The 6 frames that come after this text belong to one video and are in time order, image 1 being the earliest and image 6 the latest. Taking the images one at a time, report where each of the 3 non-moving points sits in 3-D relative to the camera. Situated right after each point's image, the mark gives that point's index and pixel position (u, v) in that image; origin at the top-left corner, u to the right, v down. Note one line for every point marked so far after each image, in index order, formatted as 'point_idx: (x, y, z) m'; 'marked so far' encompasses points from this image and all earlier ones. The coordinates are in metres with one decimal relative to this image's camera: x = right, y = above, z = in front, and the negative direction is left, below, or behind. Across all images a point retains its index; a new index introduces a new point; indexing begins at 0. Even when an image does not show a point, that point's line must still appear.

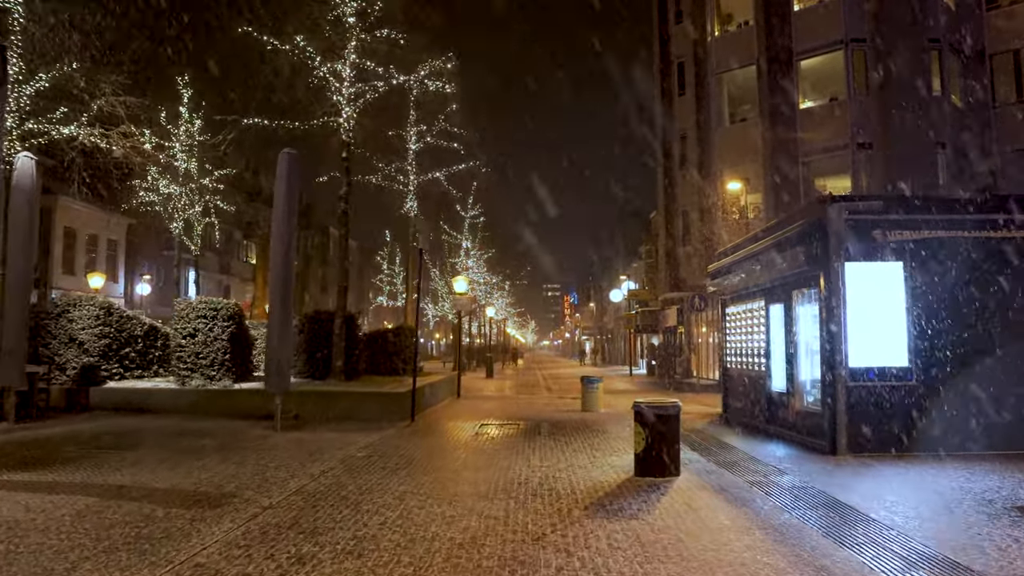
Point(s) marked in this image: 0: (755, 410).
0: (+4.5, -2.2, +13.7) m
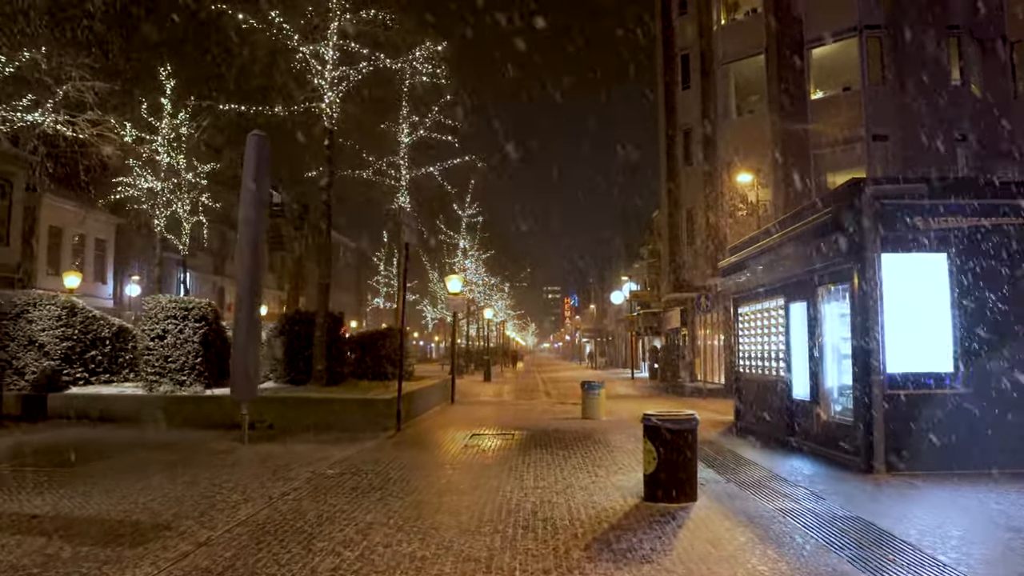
0: (+4.4, -2.2, +12.5) m
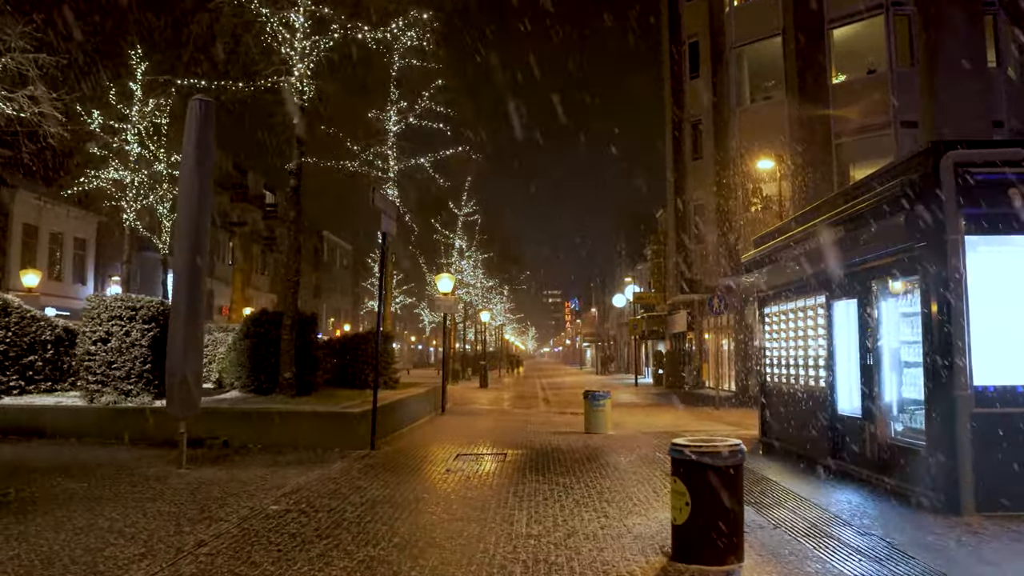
0: (+4.2, -2.1, +10.6) m
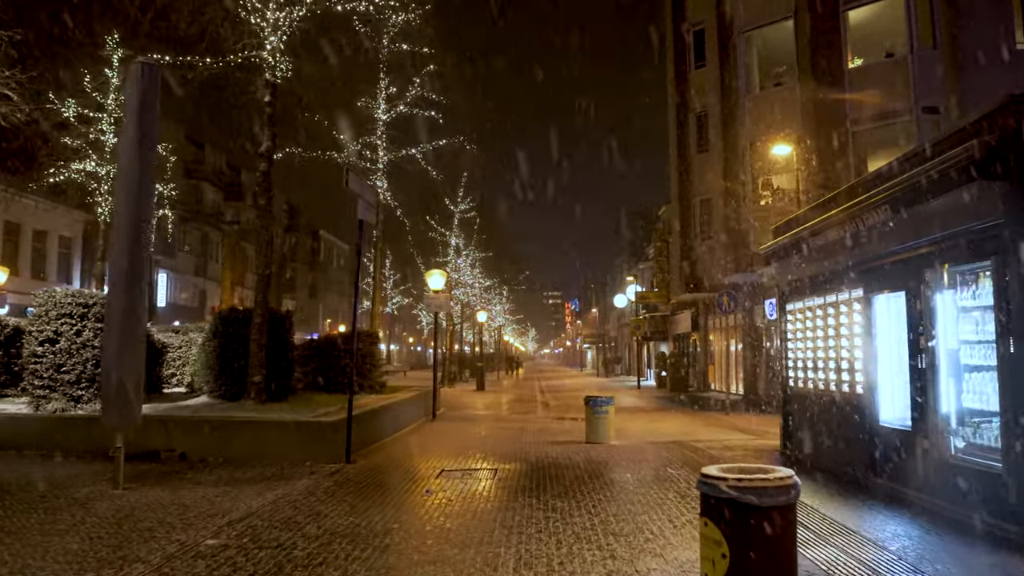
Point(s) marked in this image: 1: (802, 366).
0: (+4.1, -2.0, +9.2) m
1: (+4.3, -1.1, +11.0) m
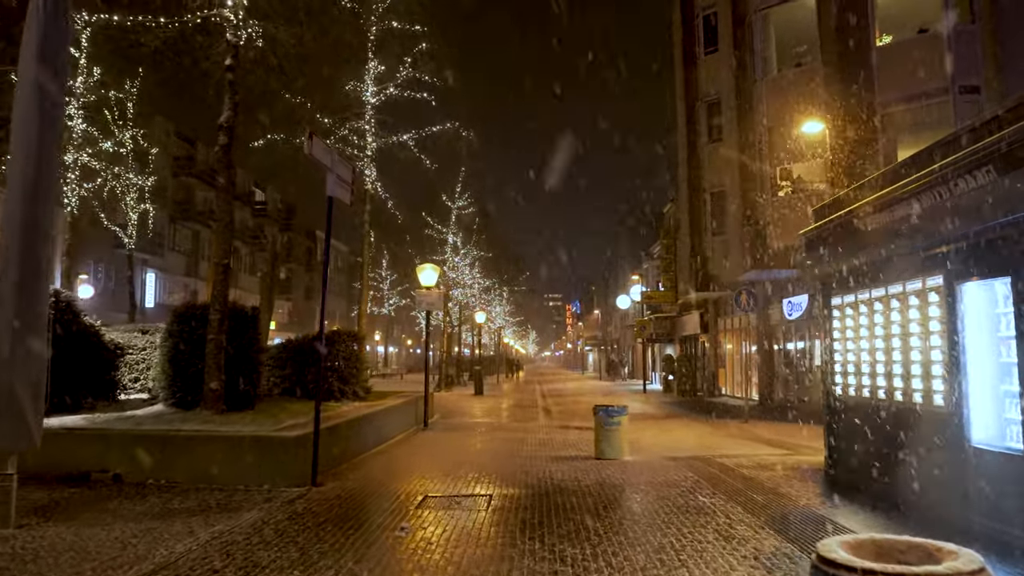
0: (+4.1, -1.9, +7.5) m
1: (+4.2, -1.0, +9.3) m
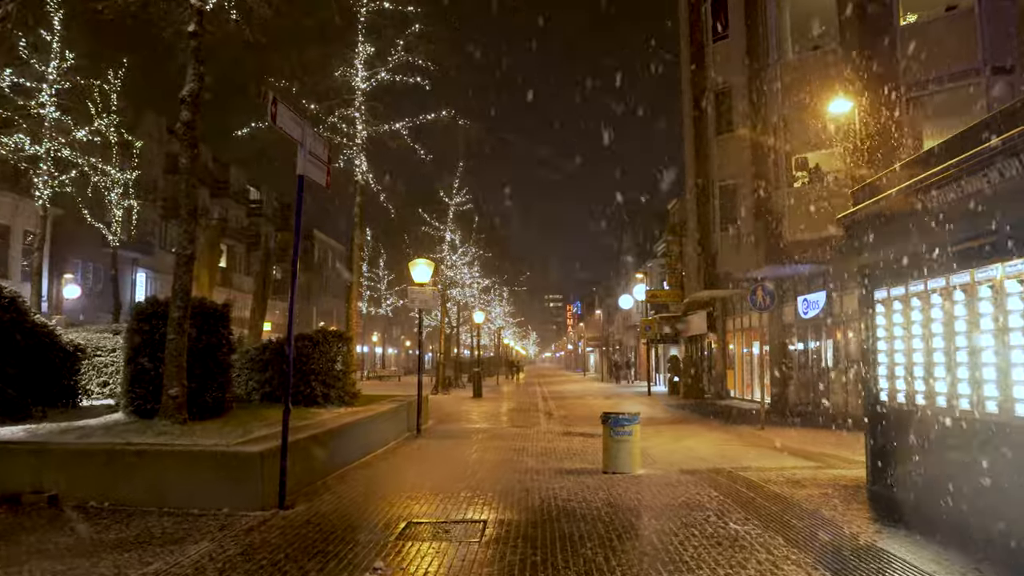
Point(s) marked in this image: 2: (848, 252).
0: (+4.1, -1.8, +6.3) m
1: (+4.2, -0.9, +8.1) m
2: (+4.1, +0.5, +9.2) m
